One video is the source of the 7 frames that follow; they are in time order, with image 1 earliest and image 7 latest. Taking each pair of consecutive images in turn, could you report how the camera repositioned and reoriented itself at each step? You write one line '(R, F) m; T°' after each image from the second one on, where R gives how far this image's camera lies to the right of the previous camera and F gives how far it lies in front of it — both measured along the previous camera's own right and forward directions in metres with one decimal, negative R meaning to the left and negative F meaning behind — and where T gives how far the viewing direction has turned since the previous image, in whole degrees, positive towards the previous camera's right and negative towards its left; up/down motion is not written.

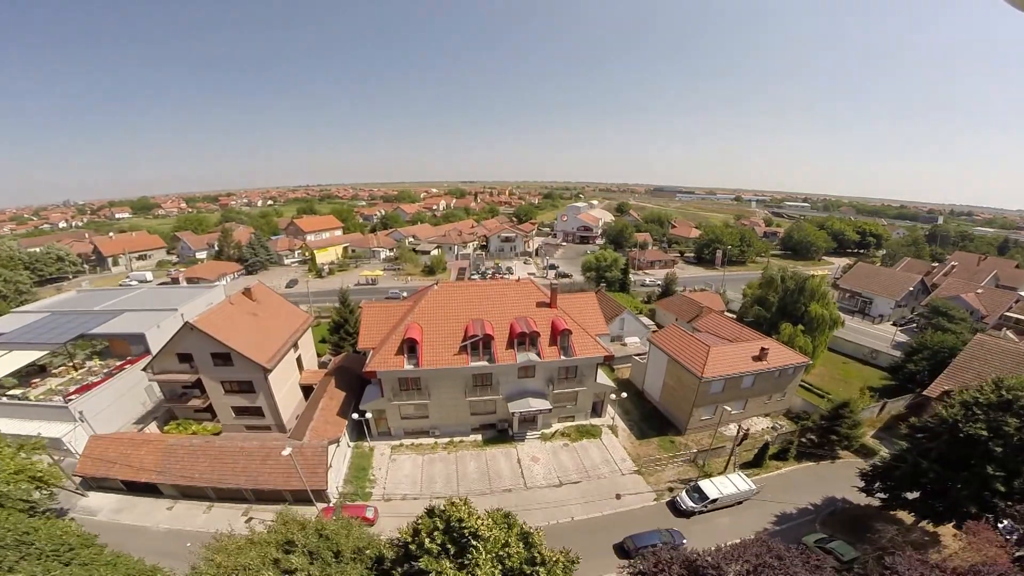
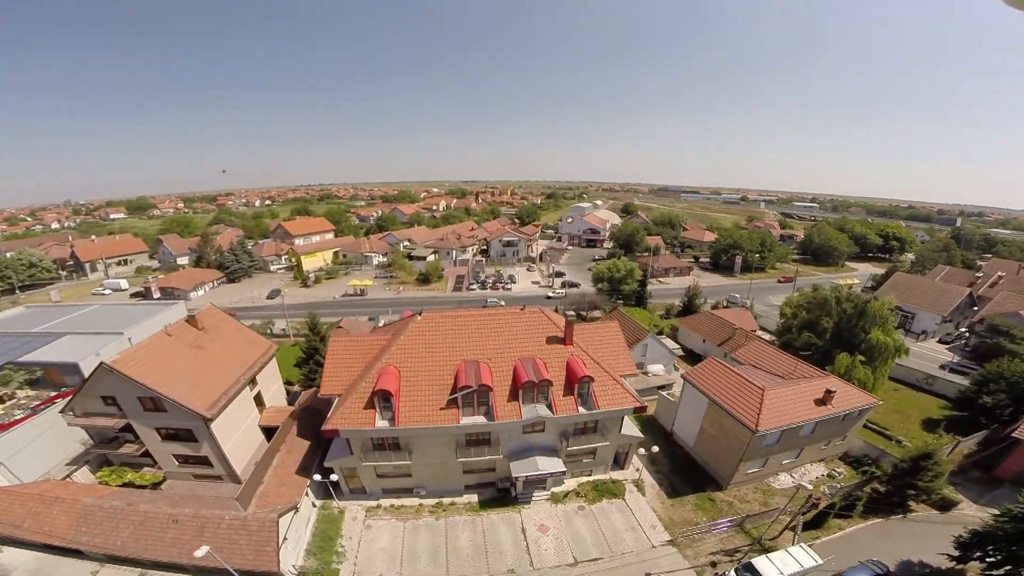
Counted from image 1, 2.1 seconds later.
(-0.1, +4.7) m; 0°
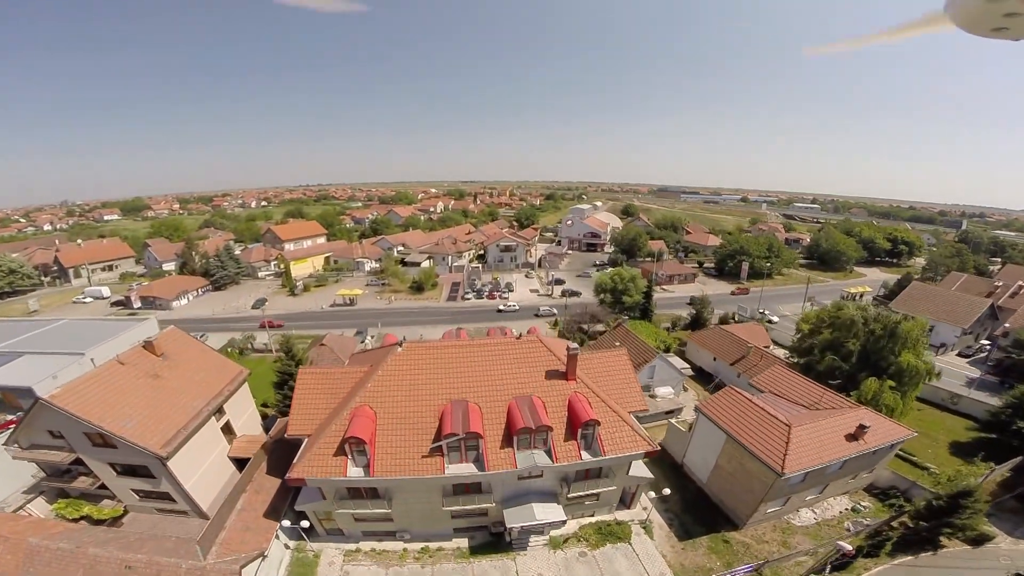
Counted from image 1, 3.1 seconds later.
(+0.2, +2.2) m; 0°
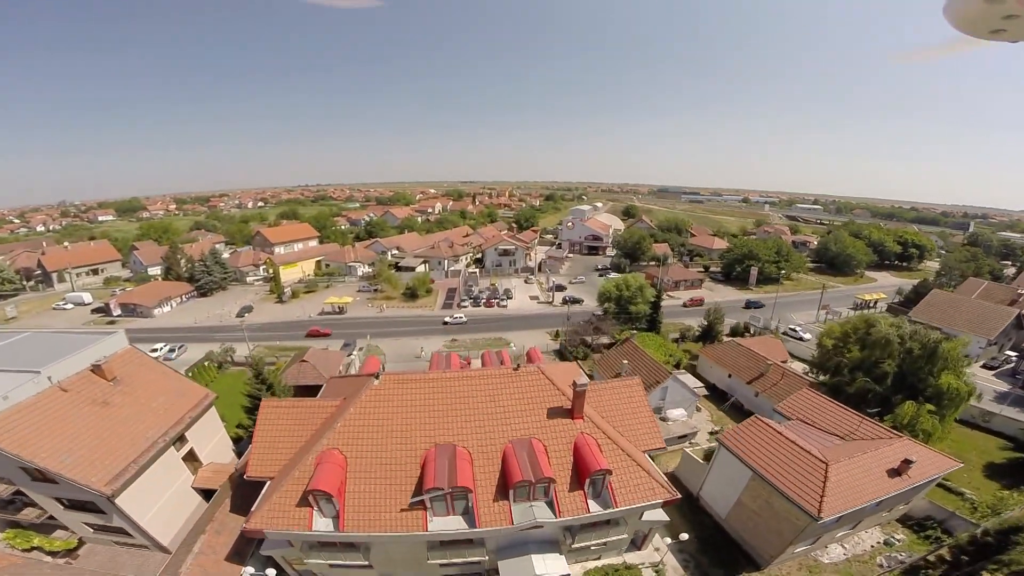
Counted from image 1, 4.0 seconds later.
(+0.1, +2.2) m; 0°
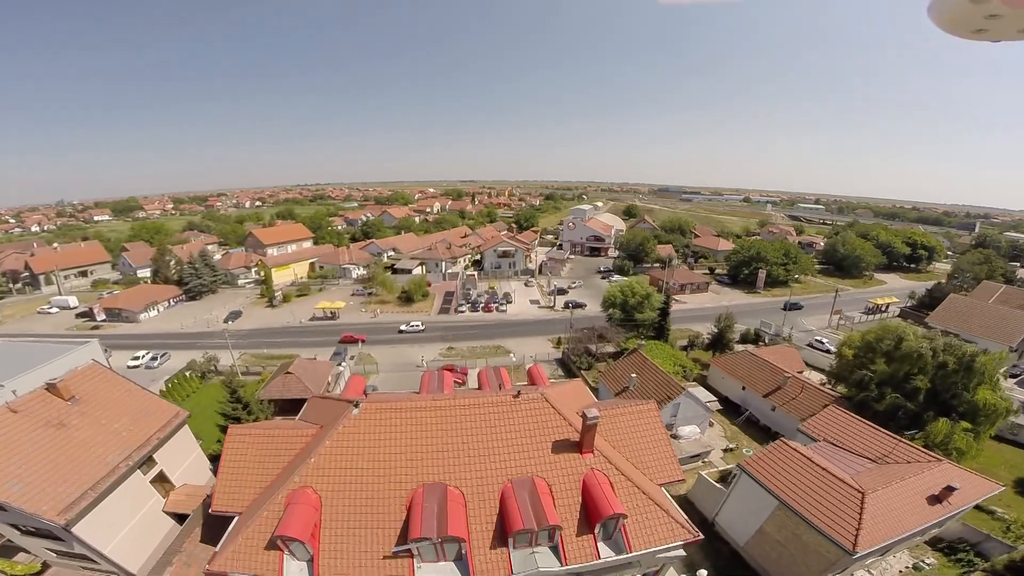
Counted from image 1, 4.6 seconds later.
(0.0, +1.7) m; 0°
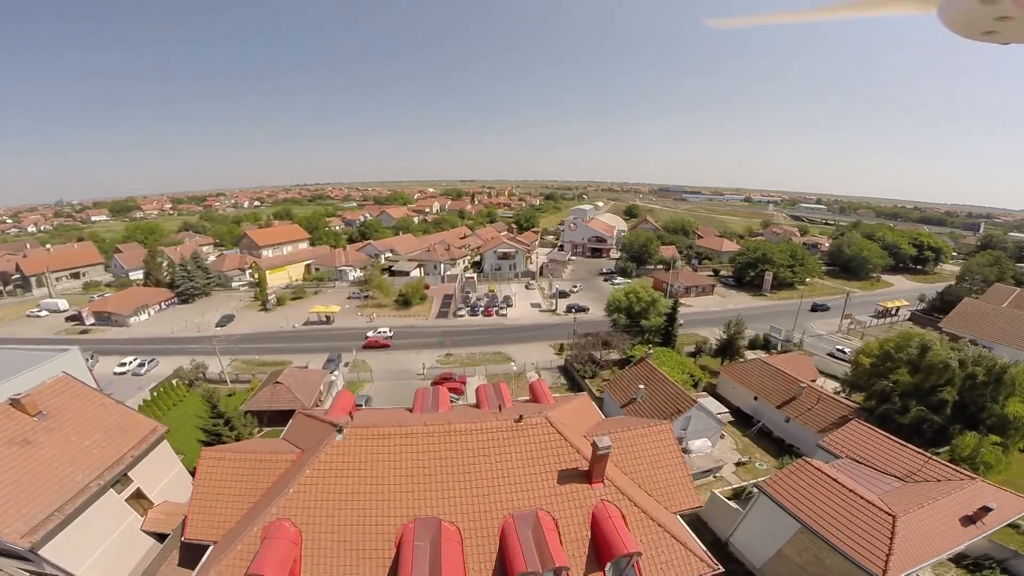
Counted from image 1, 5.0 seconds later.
(0.0, +1.2) m; 0°
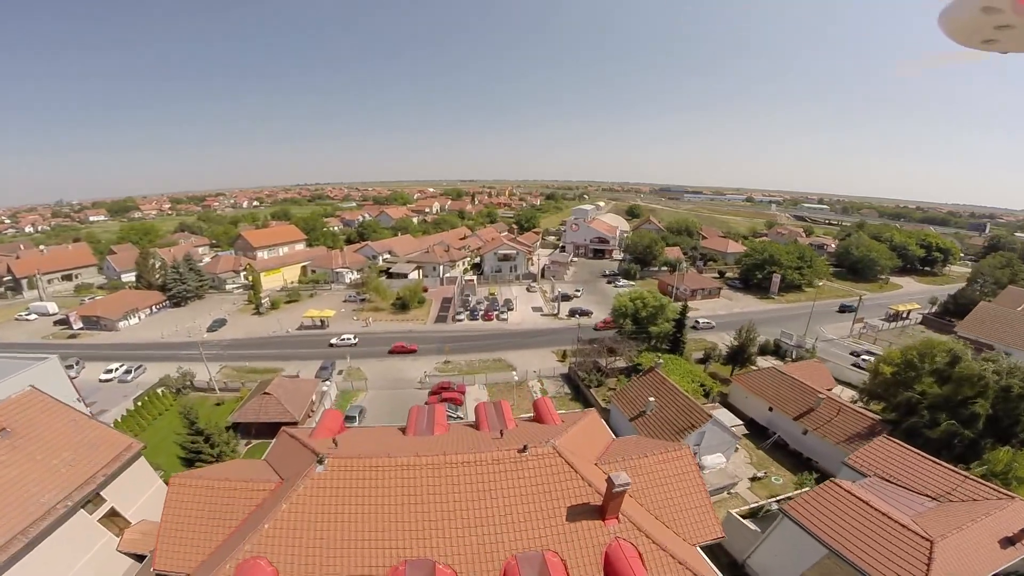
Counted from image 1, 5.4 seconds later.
(-0.1, +1.2) m; 0°
